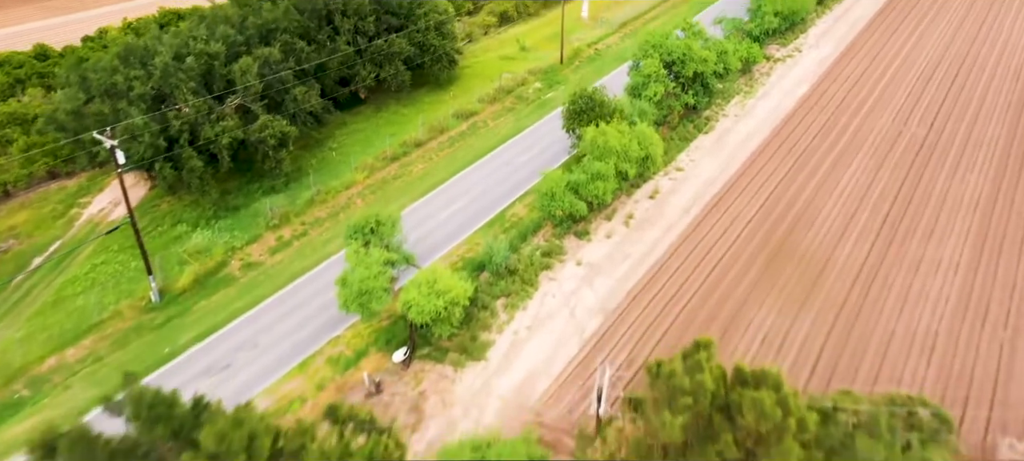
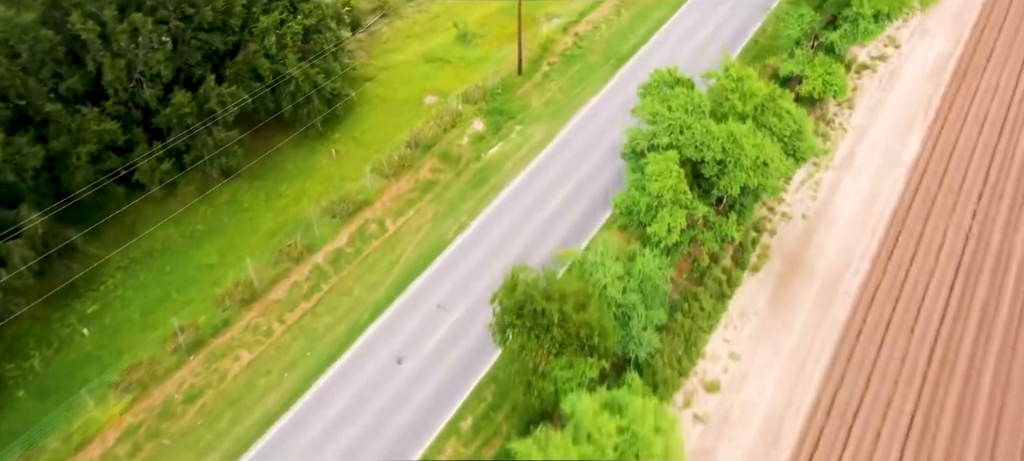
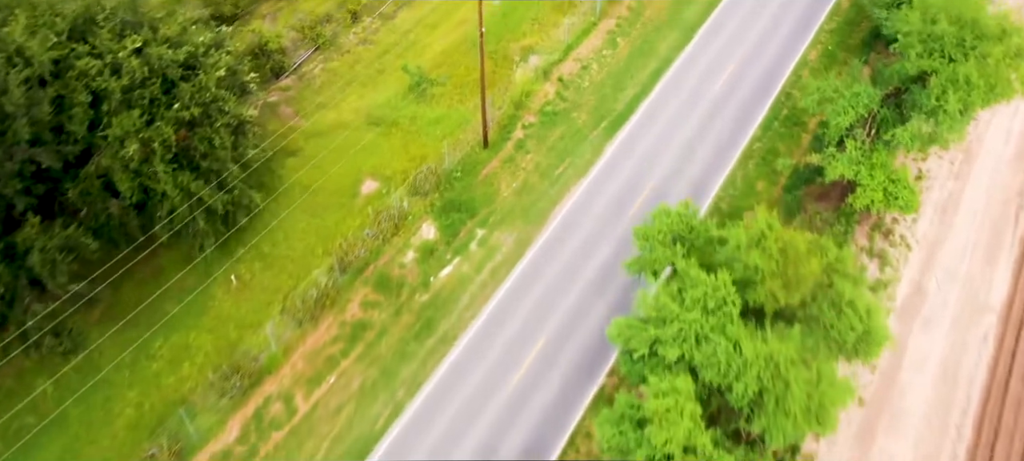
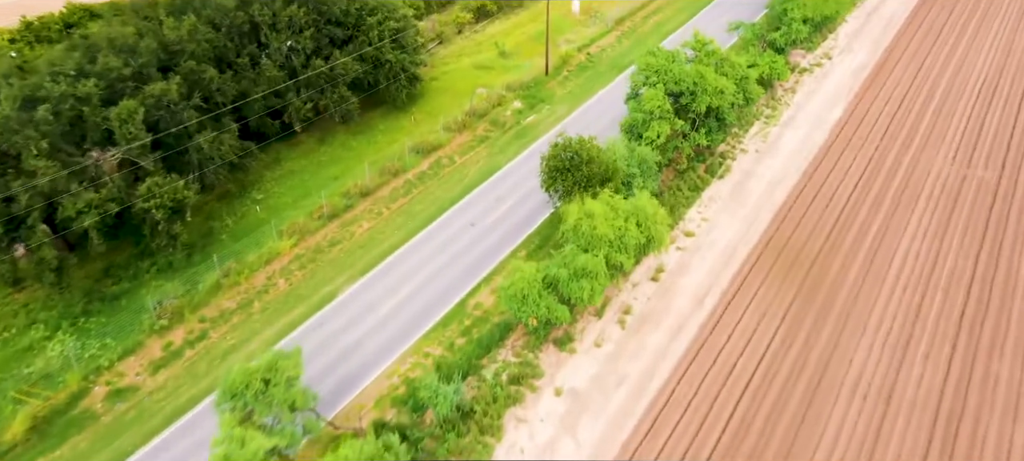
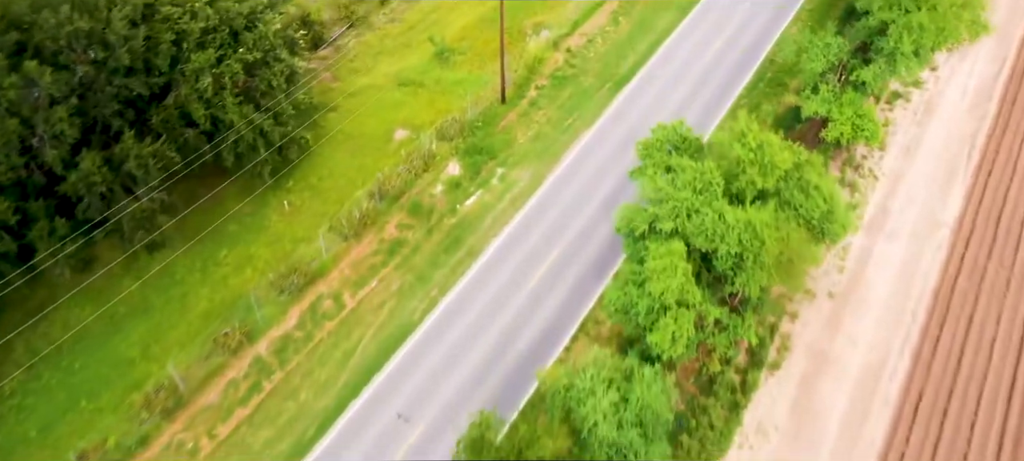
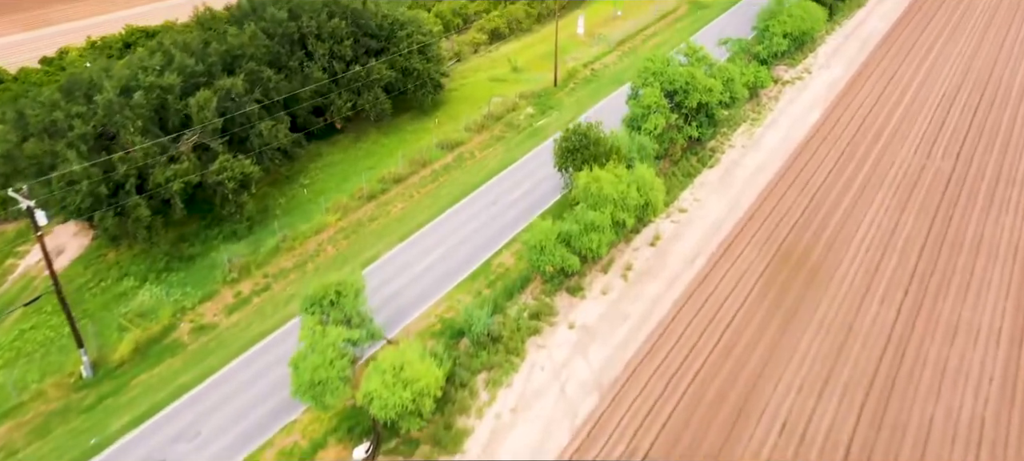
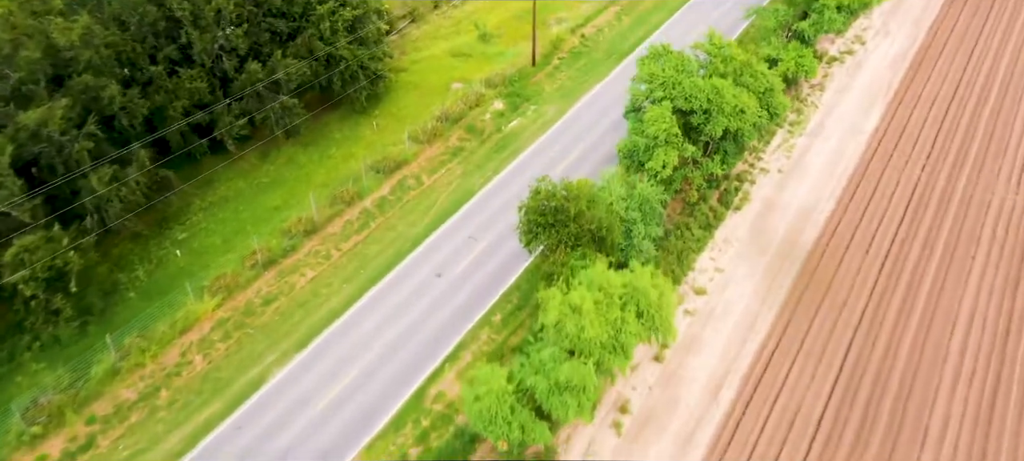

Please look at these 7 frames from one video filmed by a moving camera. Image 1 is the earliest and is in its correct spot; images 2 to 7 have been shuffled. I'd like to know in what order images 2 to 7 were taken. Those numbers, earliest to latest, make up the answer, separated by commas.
6, 4, 7, 2, 5, 3
